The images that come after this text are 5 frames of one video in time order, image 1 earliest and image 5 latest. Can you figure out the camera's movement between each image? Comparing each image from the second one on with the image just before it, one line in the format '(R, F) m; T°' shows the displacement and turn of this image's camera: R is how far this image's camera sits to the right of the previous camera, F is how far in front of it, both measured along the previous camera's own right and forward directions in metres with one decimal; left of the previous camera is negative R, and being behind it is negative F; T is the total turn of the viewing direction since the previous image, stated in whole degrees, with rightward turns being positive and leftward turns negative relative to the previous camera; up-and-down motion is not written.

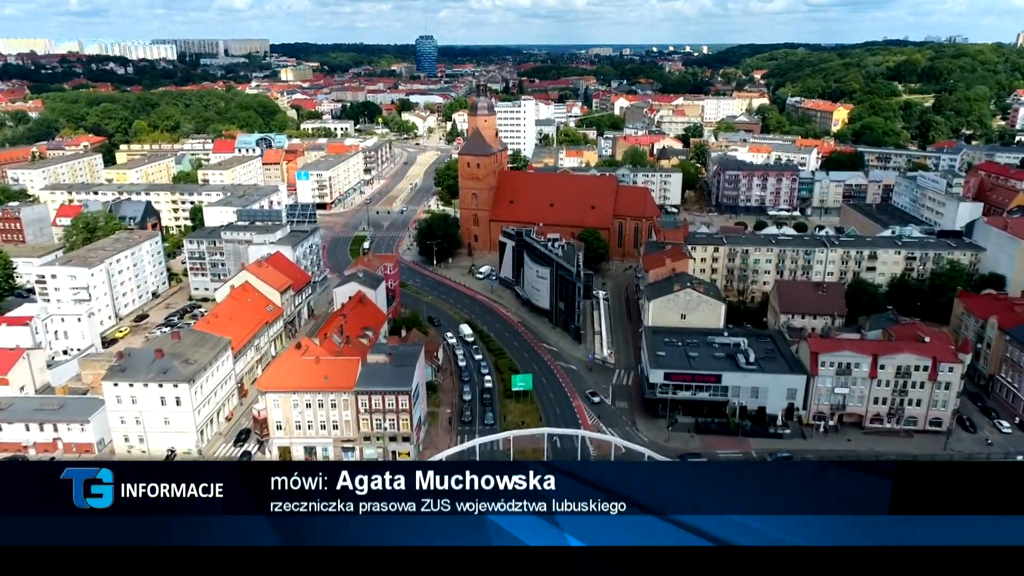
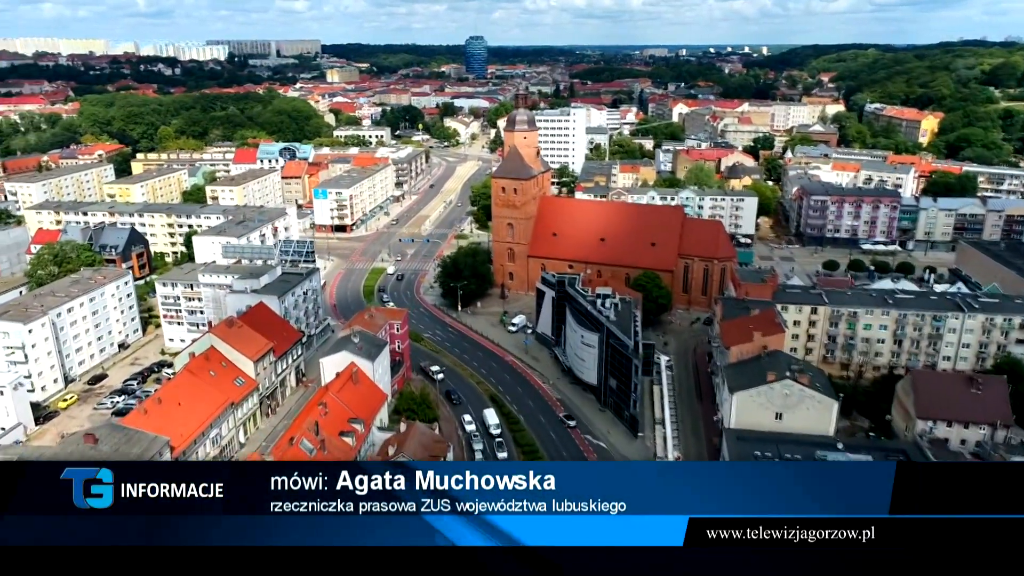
(+0.3, +6.9) m; -4°
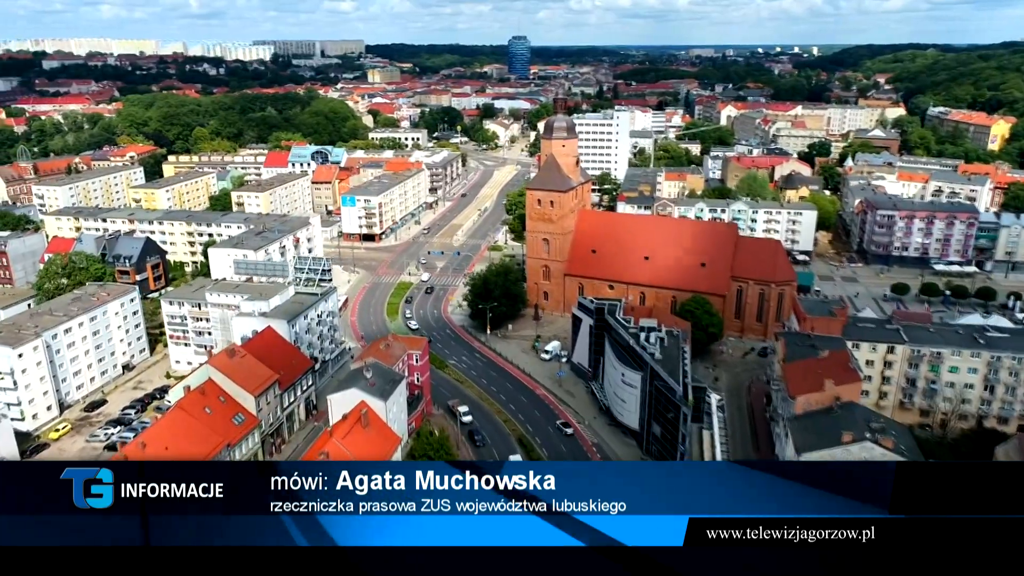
(+0.2, +2.8) m; -3°
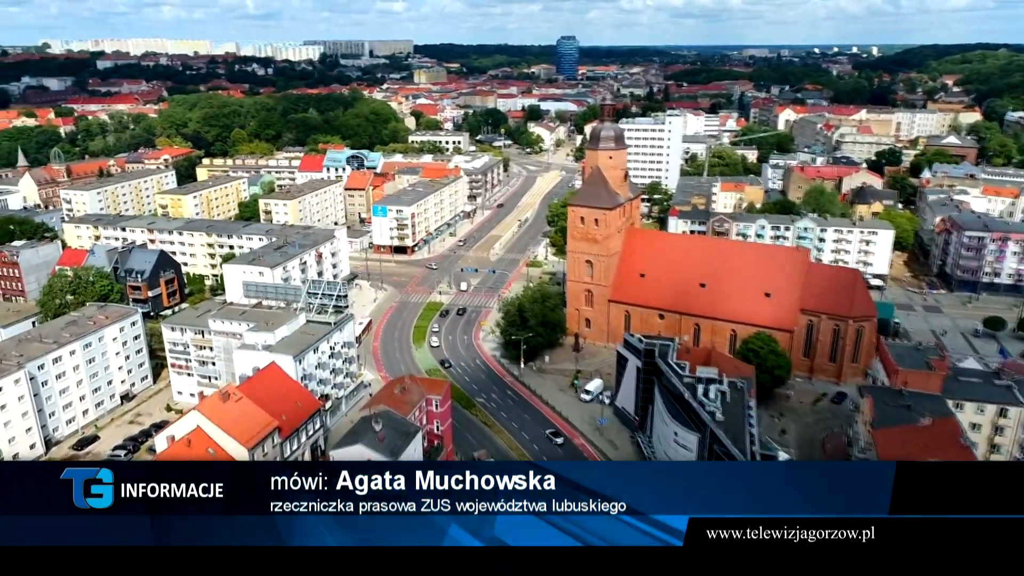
(+0.2, +3.2) m; -3°
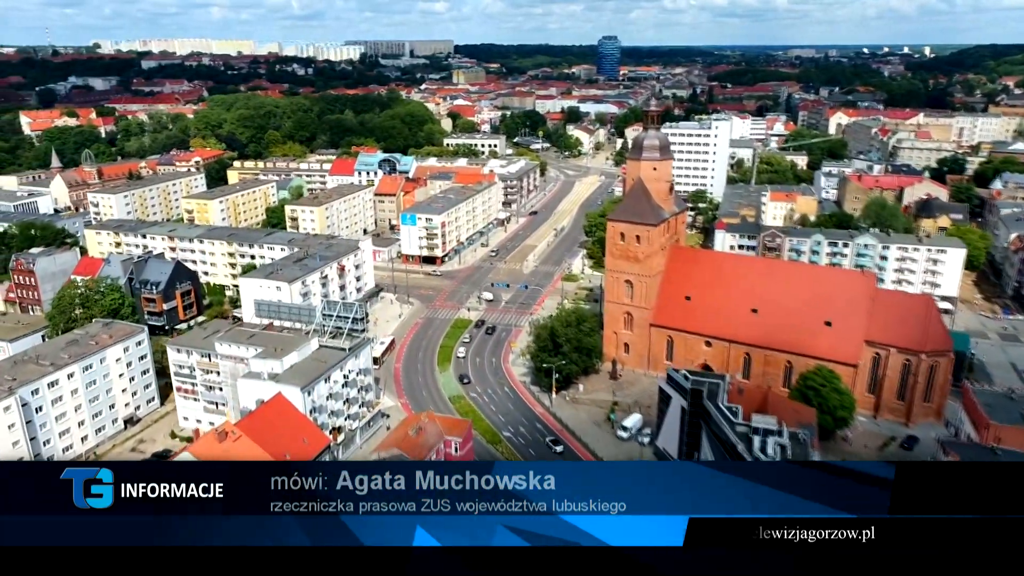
(+0.2, +2.2) m; -3°
